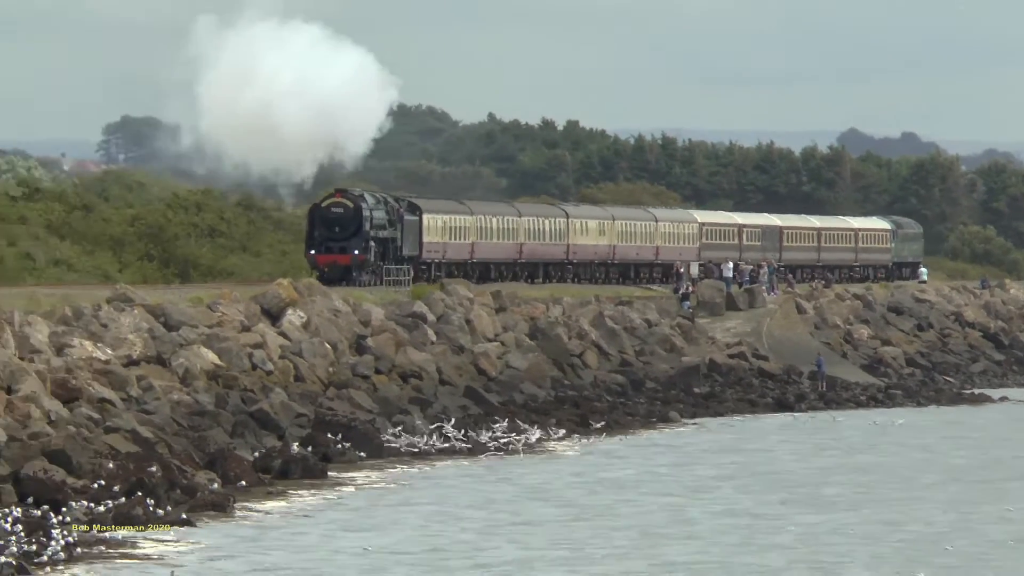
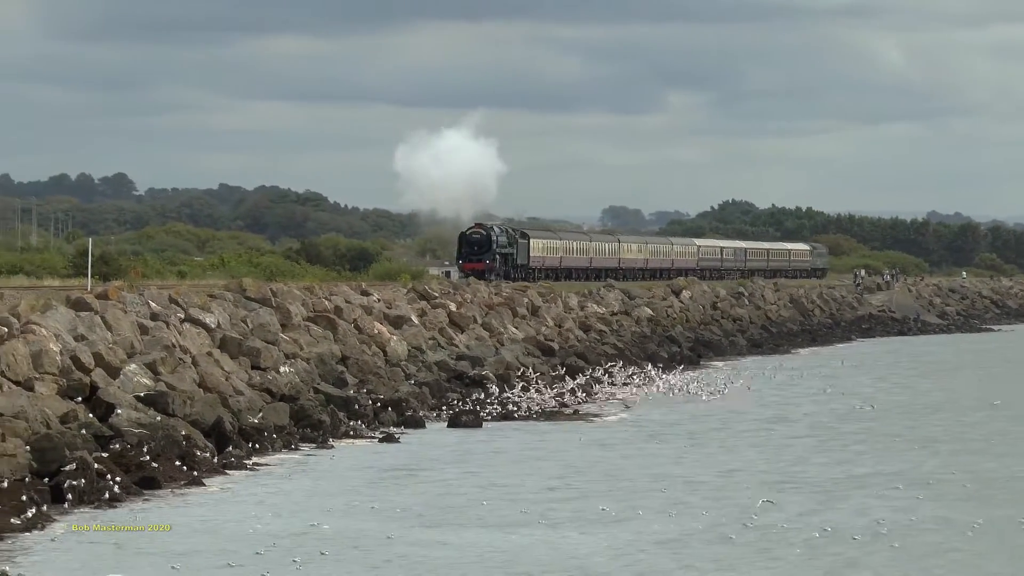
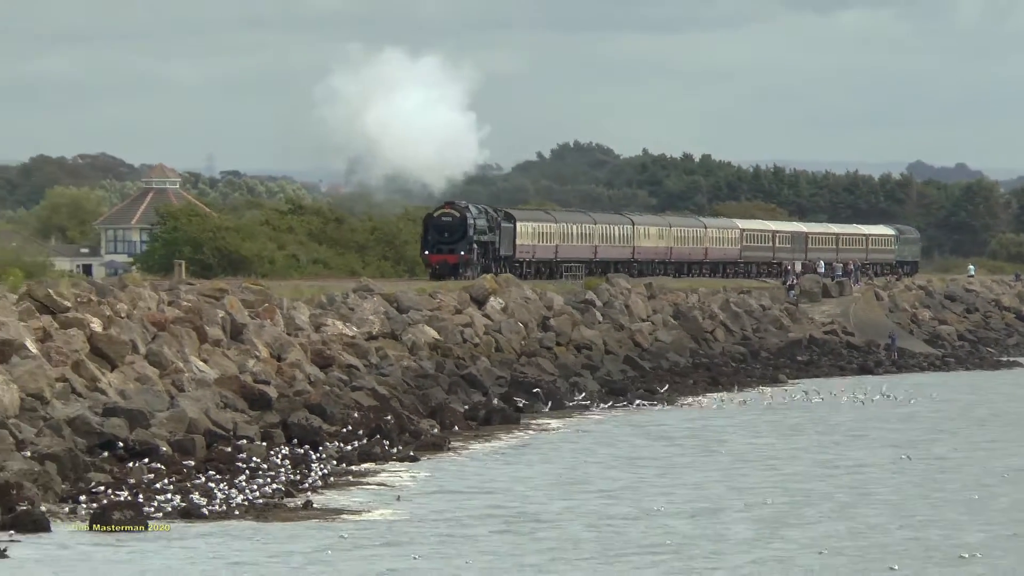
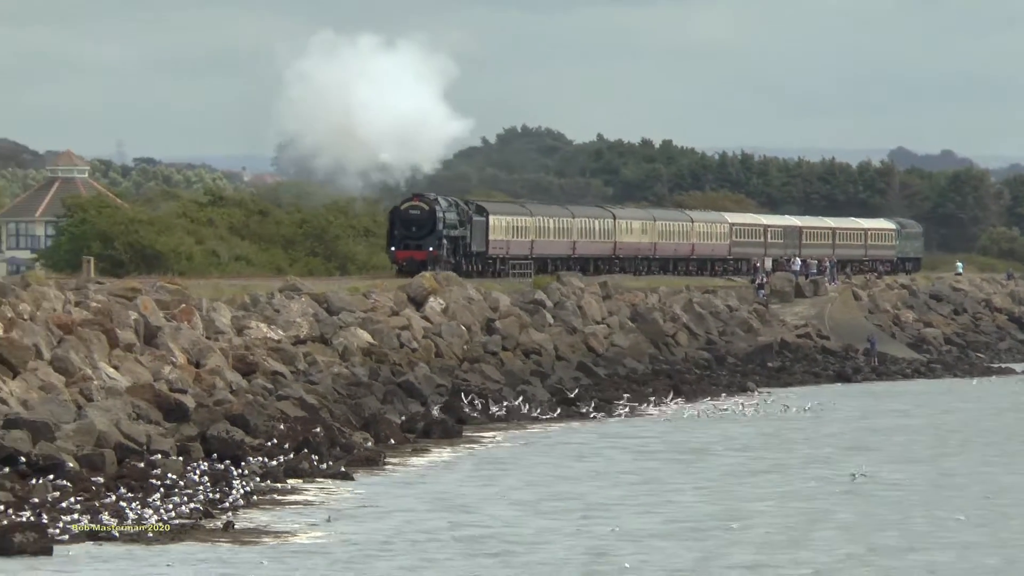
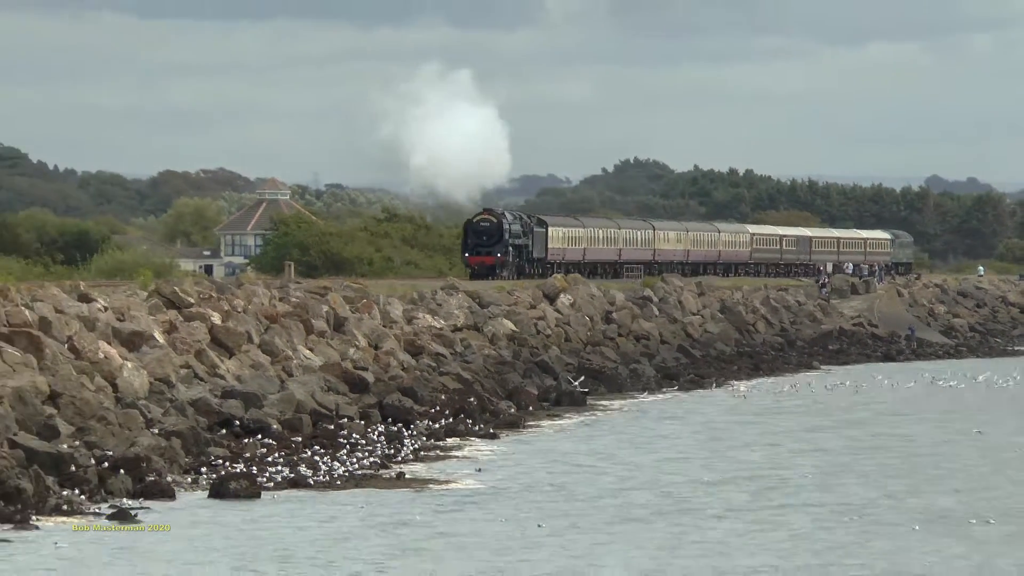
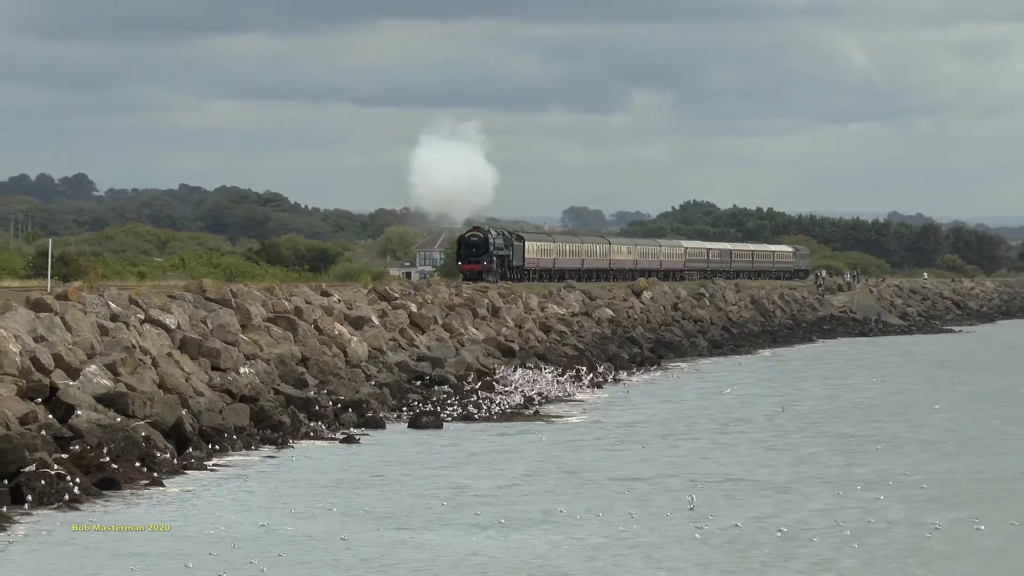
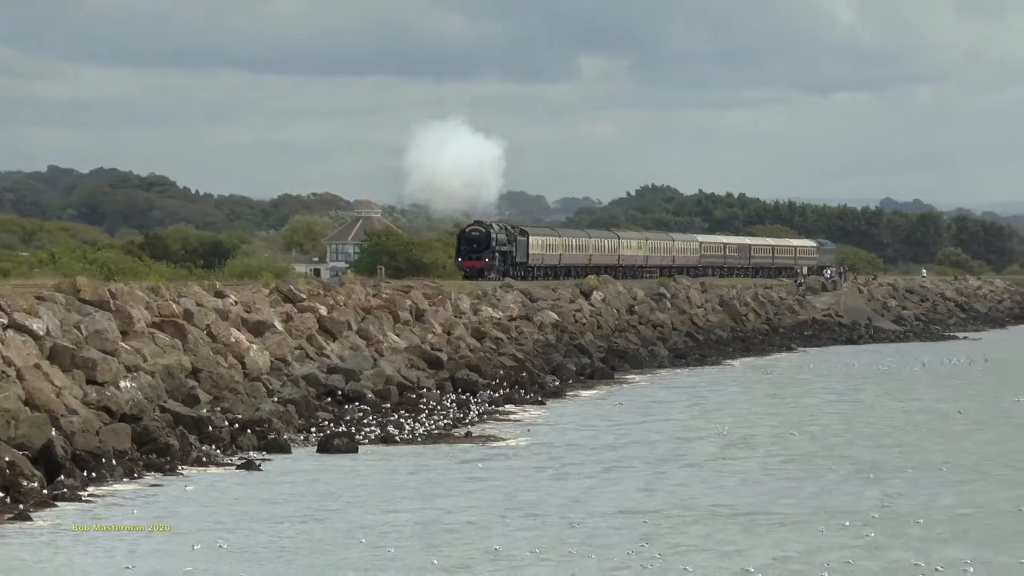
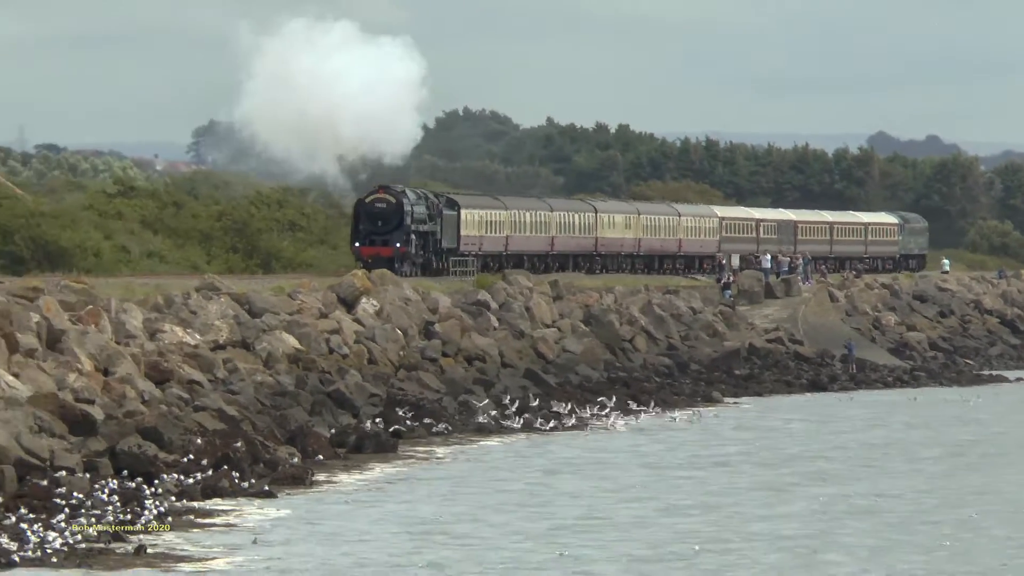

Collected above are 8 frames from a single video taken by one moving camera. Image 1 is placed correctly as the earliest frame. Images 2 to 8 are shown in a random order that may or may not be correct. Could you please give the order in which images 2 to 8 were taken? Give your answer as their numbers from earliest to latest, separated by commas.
8, 4, 3, 5, 7, 6, 2
